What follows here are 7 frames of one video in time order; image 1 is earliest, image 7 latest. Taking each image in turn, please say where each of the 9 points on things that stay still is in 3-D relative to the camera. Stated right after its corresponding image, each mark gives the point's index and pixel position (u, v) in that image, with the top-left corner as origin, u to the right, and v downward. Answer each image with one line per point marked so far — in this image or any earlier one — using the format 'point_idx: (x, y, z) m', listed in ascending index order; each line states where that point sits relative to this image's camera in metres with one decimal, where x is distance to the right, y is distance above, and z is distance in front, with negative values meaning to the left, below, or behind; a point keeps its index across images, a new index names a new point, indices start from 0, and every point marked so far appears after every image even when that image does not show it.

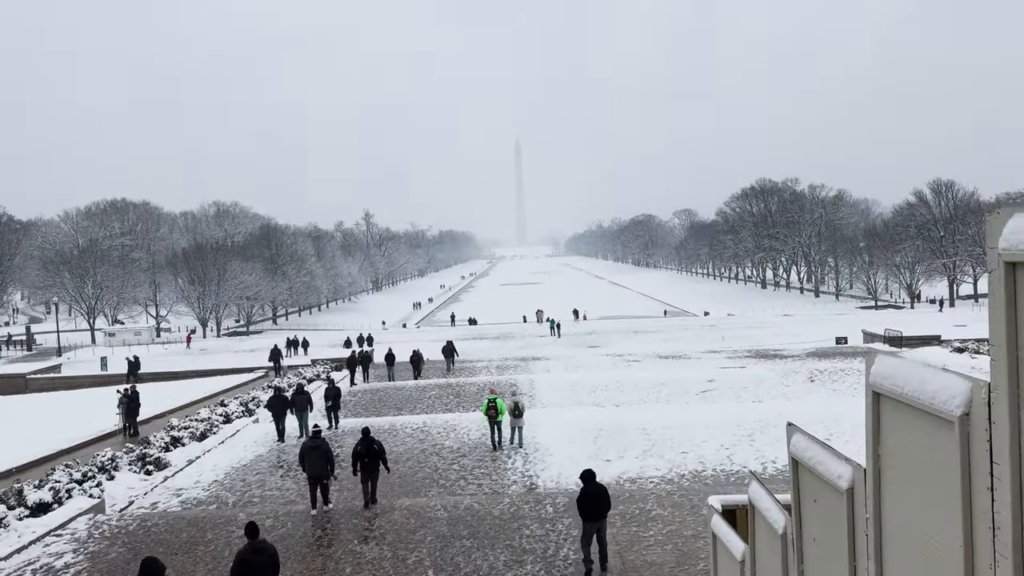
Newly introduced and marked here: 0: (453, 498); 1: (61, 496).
0: (-0.9, -3.0, +11.4) m
1: (-6.7, -3.1, +11.7) m
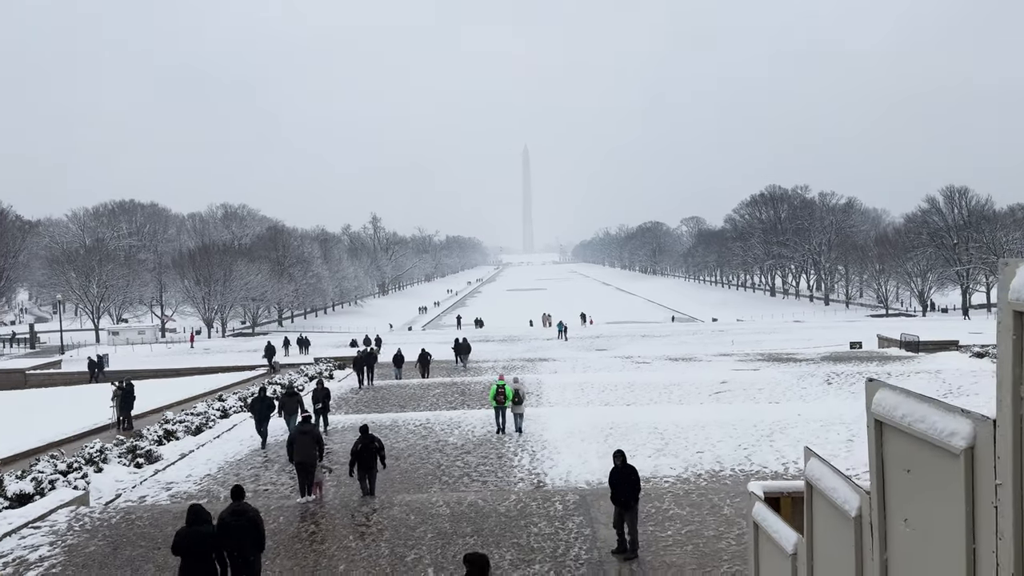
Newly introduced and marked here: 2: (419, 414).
0: (-0.8, -2.8, +10.8) m
1: (-6.6, -2.8, +11.1) m
2: (-2.1, -2.8, +17.7) m
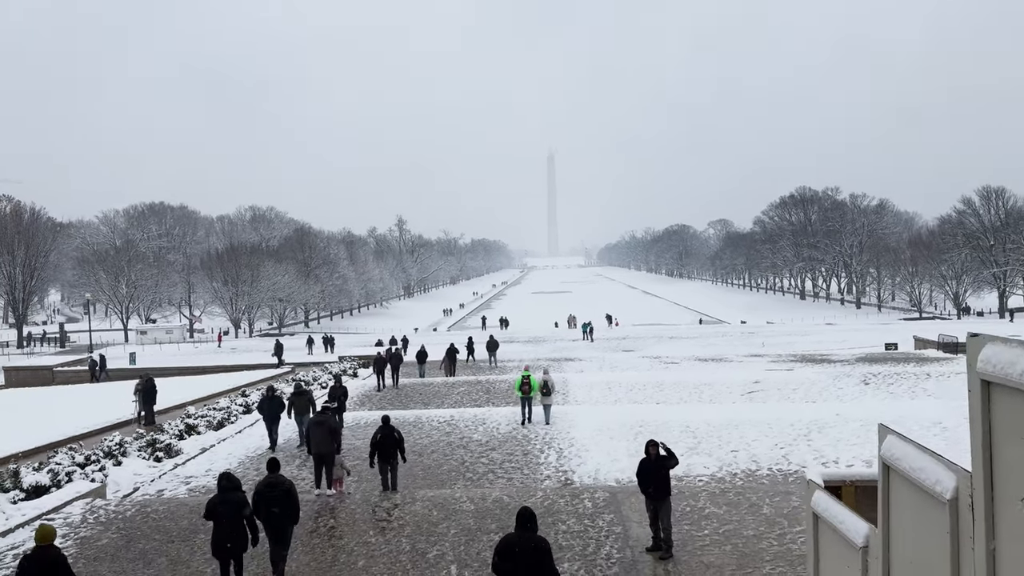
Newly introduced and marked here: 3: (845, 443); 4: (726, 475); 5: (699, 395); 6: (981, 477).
0: (-0.4, -2.7, +10.4) m
1: (-6.2, -2.6, +10.8) m
2: (-1.5, -2.7, +17.3) m
3: (+5.4, -2.5, +12.9) m
4: (+3.0, -2.6, +11.0) m
5: (+4.6, -2.6, +19.4) m
6: (+1.4, -0.6, +2.4) m
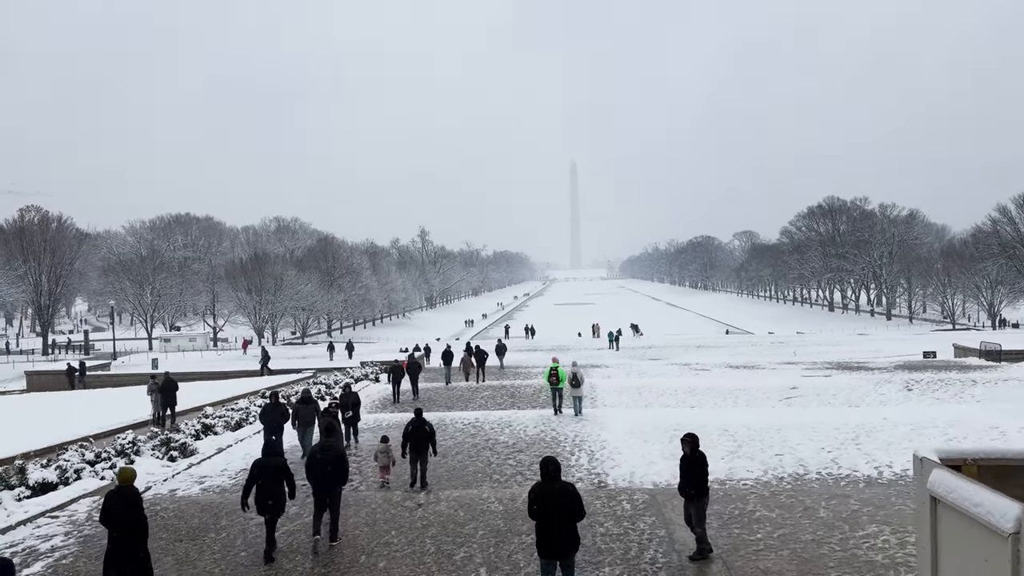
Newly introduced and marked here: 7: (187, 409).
0: (0.0, -2.5, +9.7) m
1: (-5.8, -2.5, +10.3) m
2: (-0.9, -2.7, +16.7) m
3: (+5.9, -2.4, +12.0) m
4: (+3.4, -2.5, +10.2) m
5: (+5.2, -2.6, +18.6) m
6: (+1.6, -0.3, +1.7) m
7: (-7.8, -2.9, +18.9) m
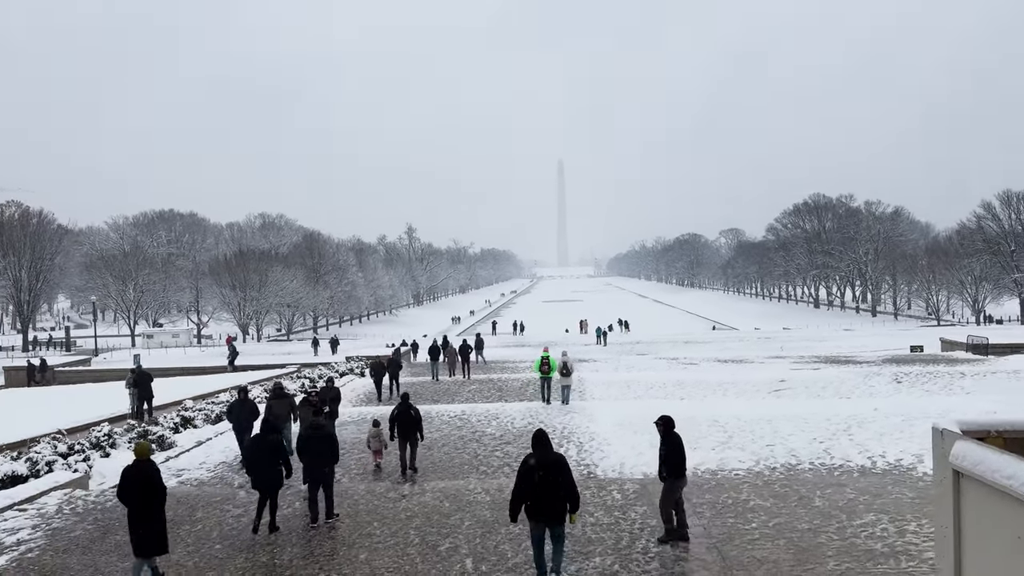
0: (-0.2, -2.3, +9.4) m
1: (-6.0, -2.3, +10.0) m
2: (-1.2, -2.5, +16.4) m
3: (+5.7, -2.3, +11.9) m
4: (+3.2, -2.3, +10.0) m
5: (+4.9, -2.4, +18.4) m
6: (+1.5, -0.1, +1.5) m
7: (-8.1, -2.7, +18.5) m
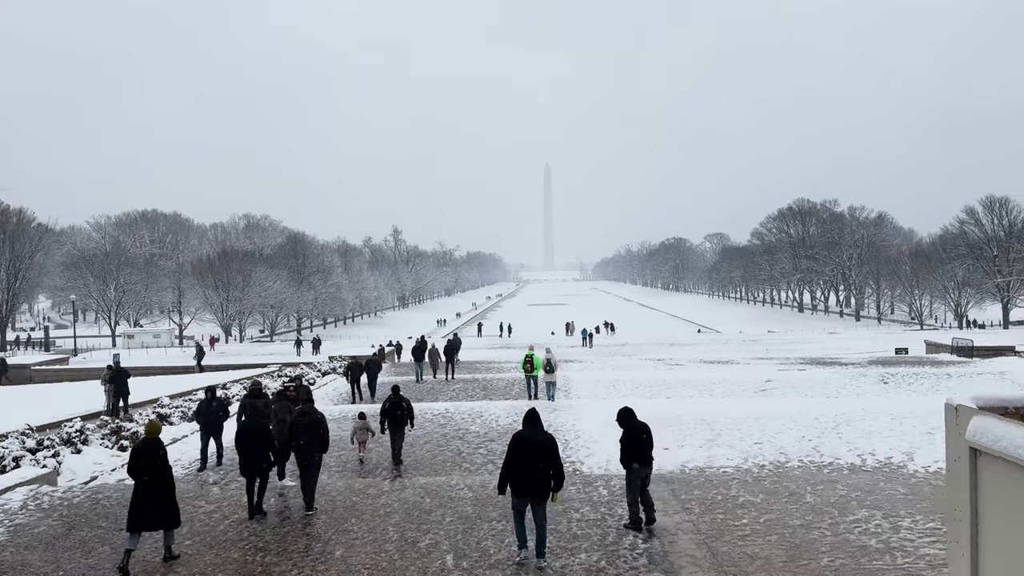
0: (-0.4, -2.2, +9.2) m
1: (-6.2, -2.2, +9.6) m
2: (-1.5, -2.4, +16.1) m
3: (+5.5, -2.2, +11.7) m
4: (+3.0, -2.2, +9.8) m
5: (+4.6, -2.4, +18.2) m
6: (+1.5, 0.0, +1.3) m
7: (-8.4, -2.6, +18.1) m
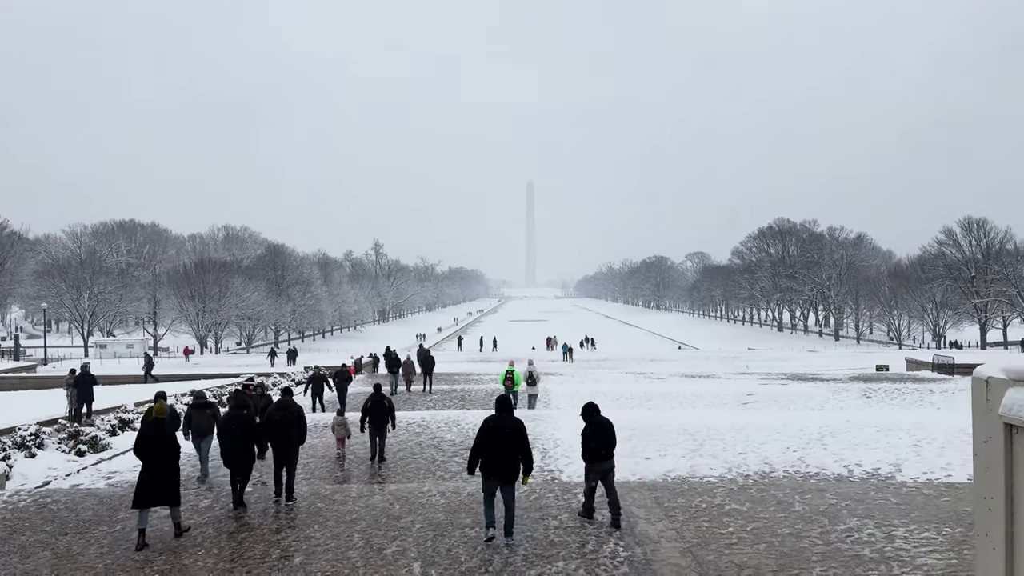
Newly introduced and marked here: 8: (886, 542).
0: (-0.7, -2.2, +8.8) m
1: (-6.5, -2.1, +9.1) m
2: (-1.9, -2.5, +15.7) m
3: (+5.1, -2.3, +11.4) m
4: (+2.7, -2.3, +9.5) m
5: (+4.1, -2.6, +17.9) m
6: (+1.5, +0.2, +0.9) m
7: (-8.9, -2.6, +17.5) m
8: (+2.9, -2.0, +6.2) m
